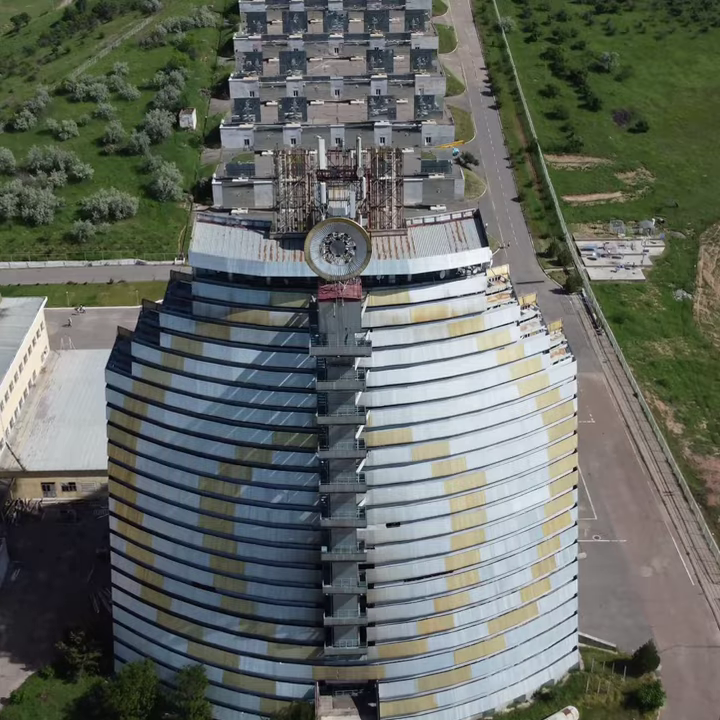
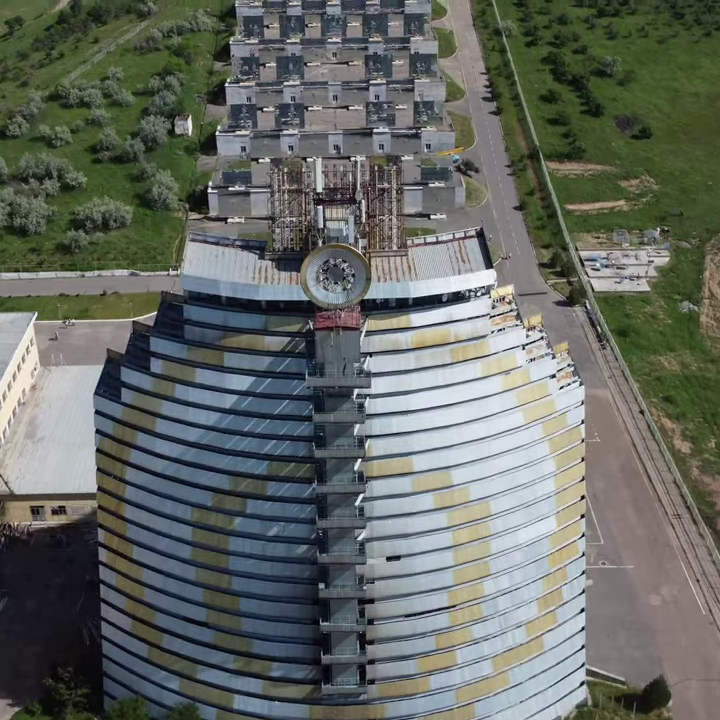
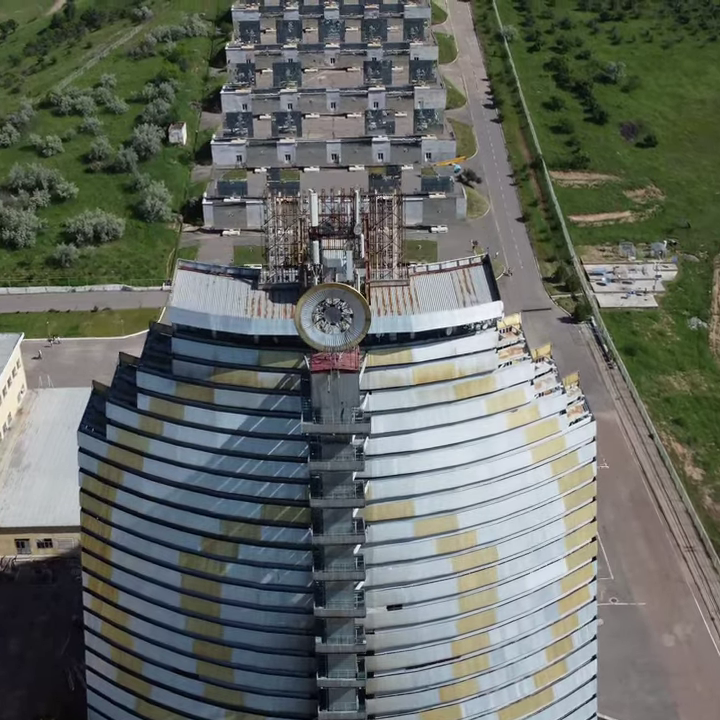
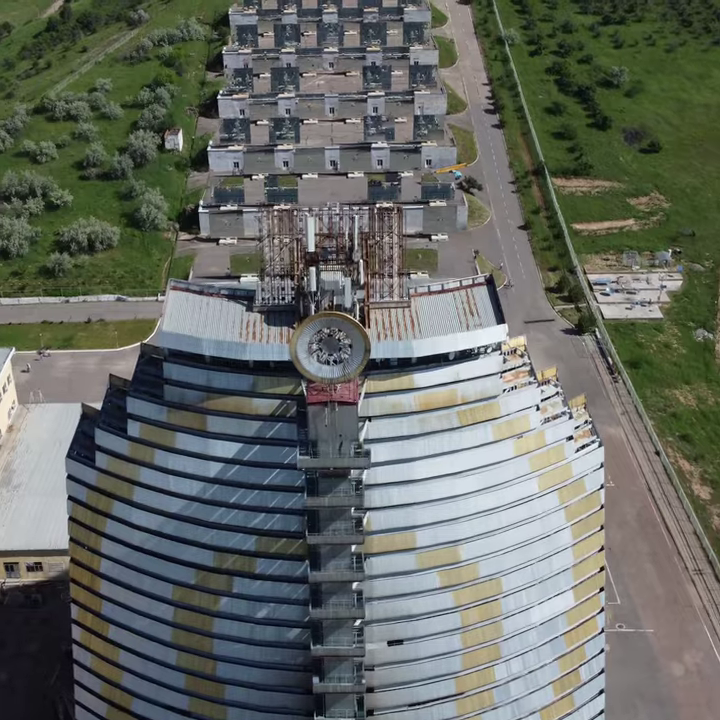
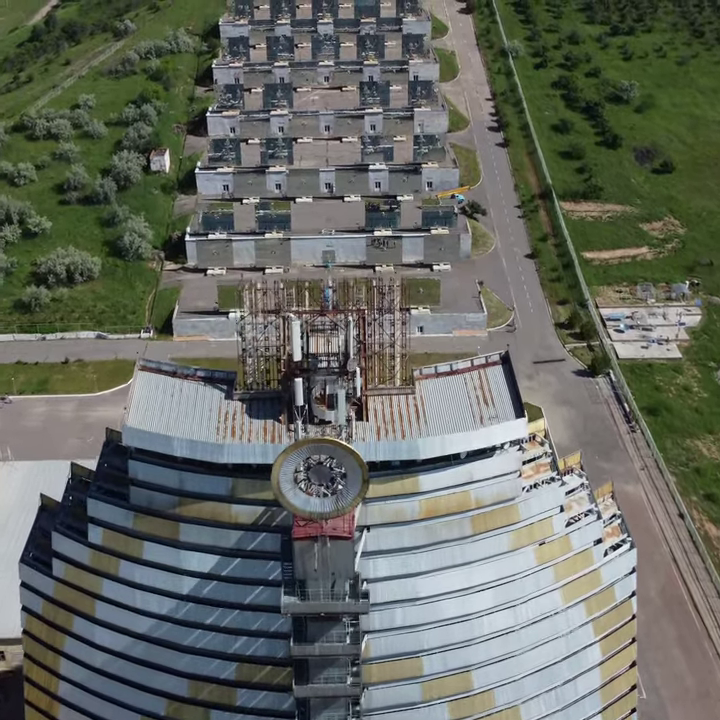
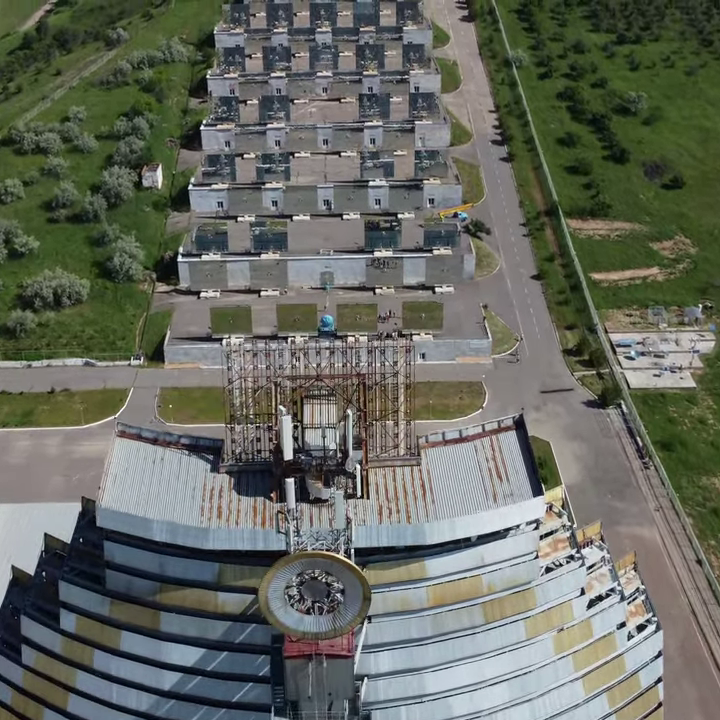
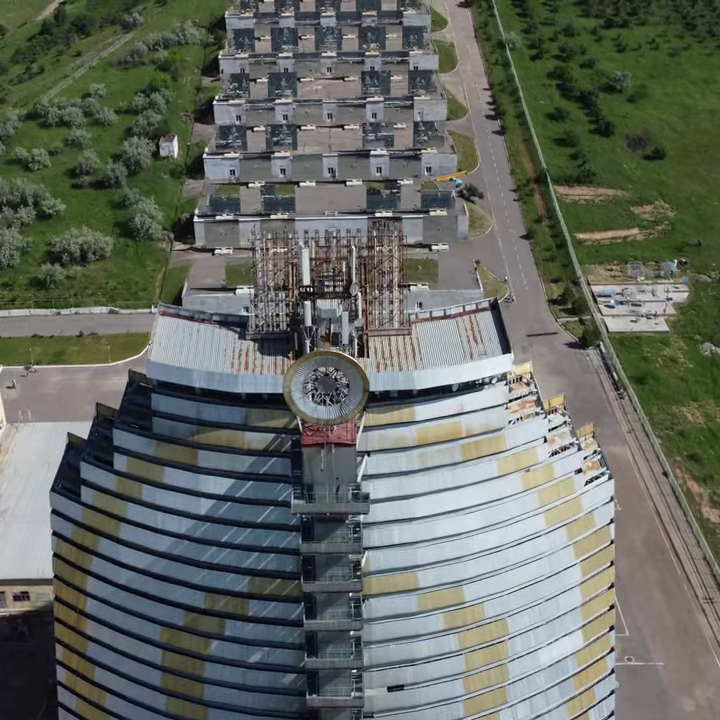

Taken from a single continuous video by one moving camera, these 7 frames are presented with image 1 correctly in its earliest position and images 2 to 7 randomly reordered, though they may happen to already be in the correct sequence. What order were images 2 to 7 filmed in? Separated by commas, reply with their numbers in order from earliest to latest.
2, 3, 4, 7, 5, 6
